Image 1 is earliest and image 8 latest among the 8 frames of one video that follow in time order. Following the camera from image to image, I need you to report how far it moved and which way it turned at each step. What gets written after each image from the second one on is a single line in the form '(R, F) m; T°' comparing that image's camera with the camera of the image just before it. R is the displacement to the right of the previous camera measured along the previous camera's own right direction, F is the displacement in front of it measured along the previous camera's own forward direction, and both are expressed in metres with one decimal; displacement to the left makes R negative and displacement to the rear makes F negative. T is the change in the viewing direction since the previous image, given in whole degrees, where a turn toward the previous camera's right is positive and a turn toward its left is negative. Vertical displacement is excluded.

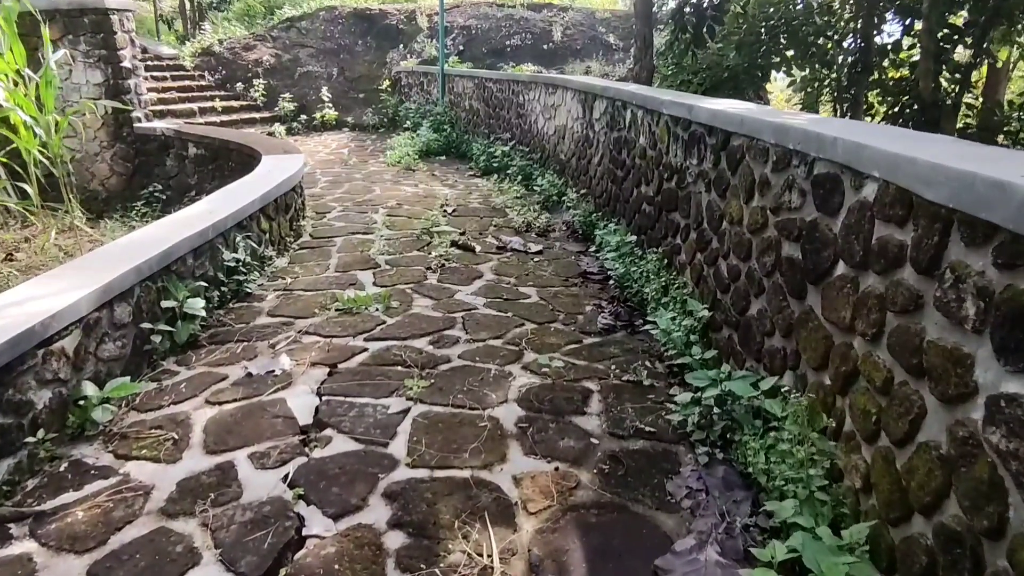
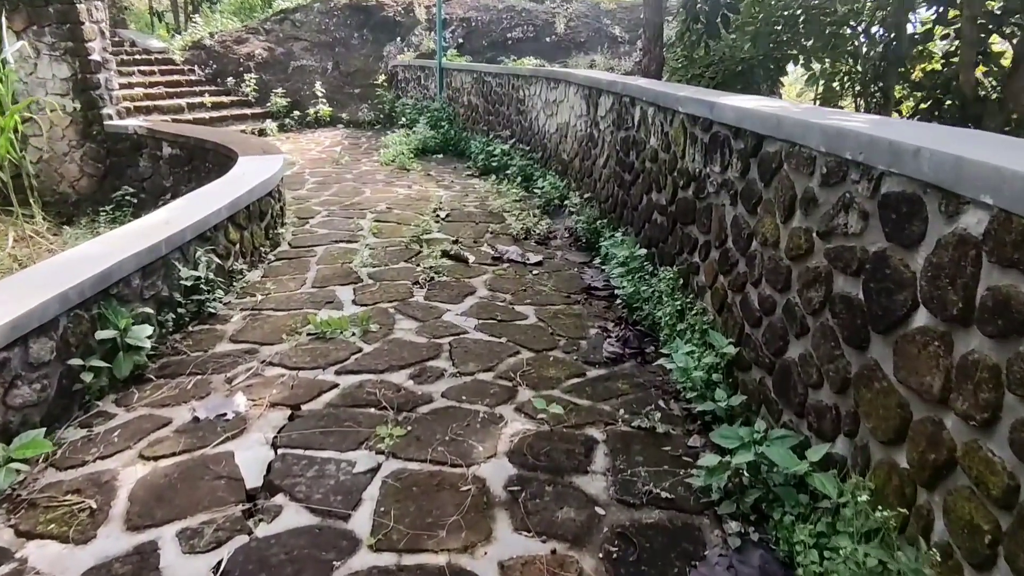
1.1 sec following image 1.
(0.0, +0.4) m; 0°
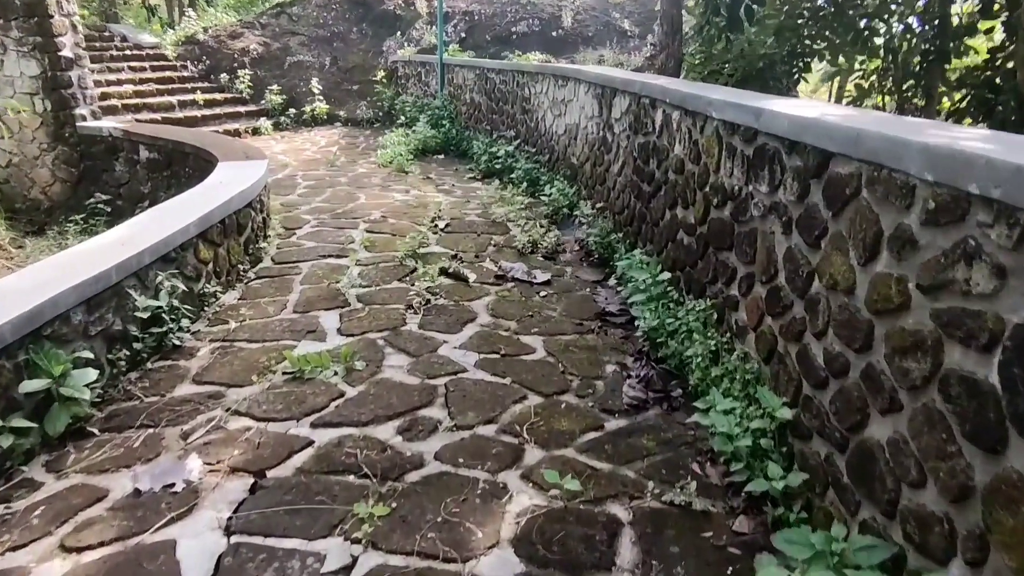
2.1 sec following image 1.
(0.0, +0.4) m; 0°
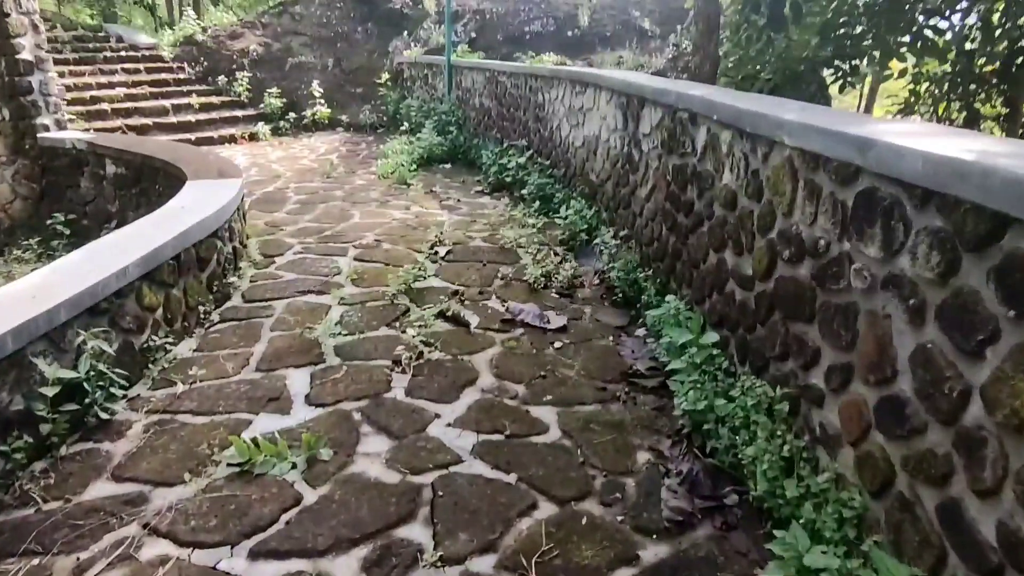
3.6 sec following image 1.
(0.0, +0.6) m; -1°
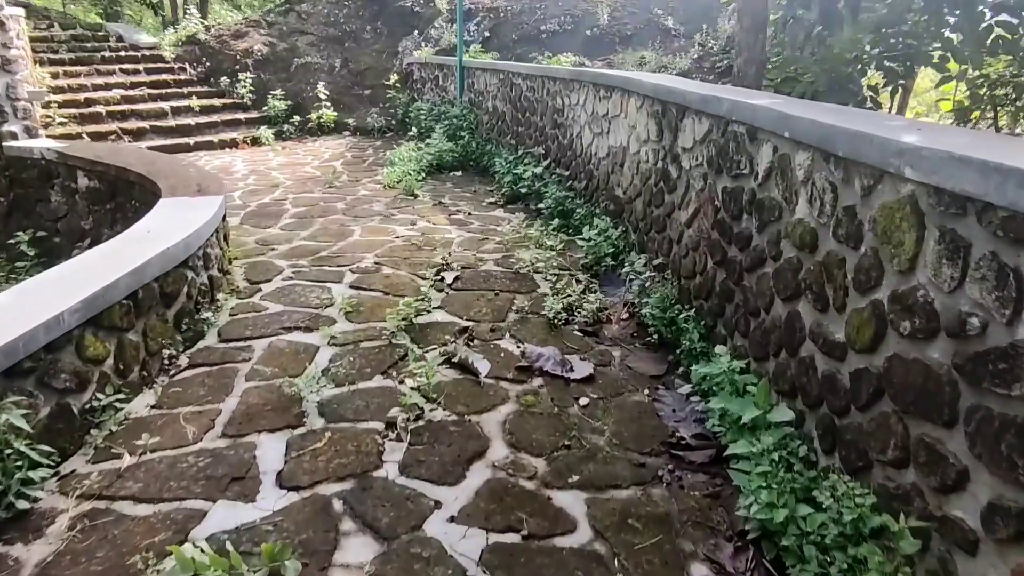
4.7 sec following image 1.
(0.0, +0.5) m; -1°
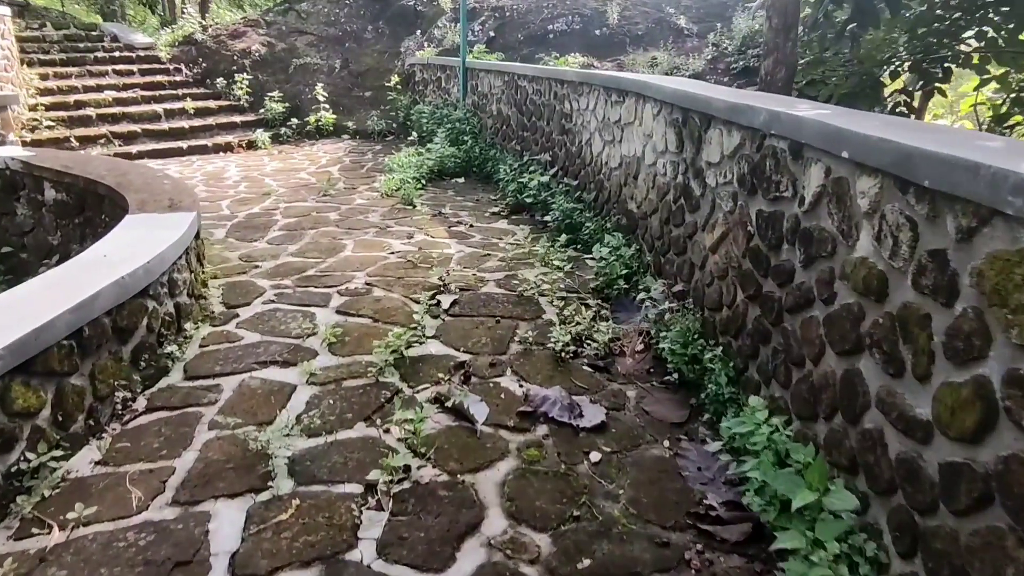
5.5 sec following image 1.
(0.0, +0.4) m; -1°
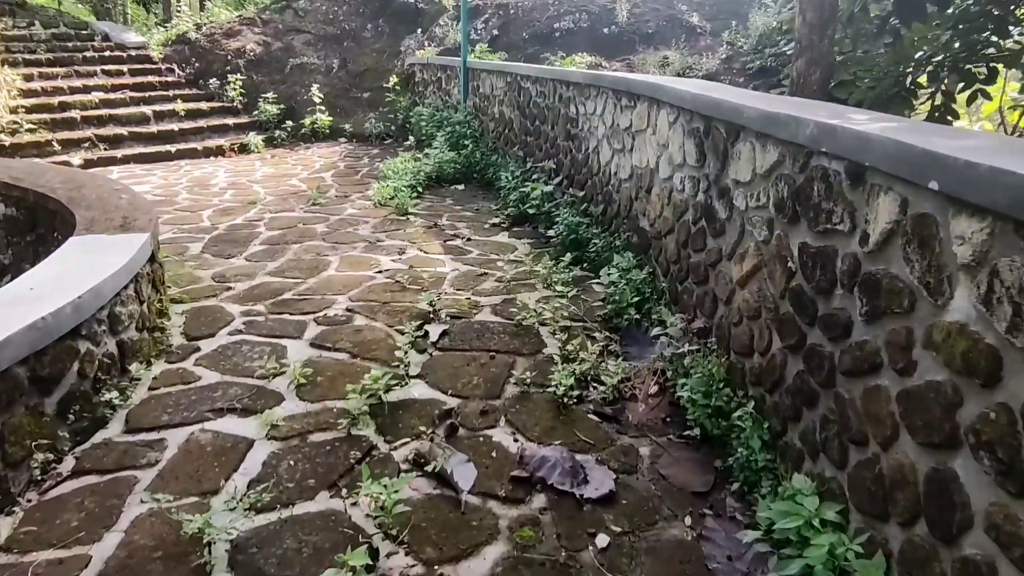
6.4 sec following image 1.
(0.0, +0.4) m; -1°
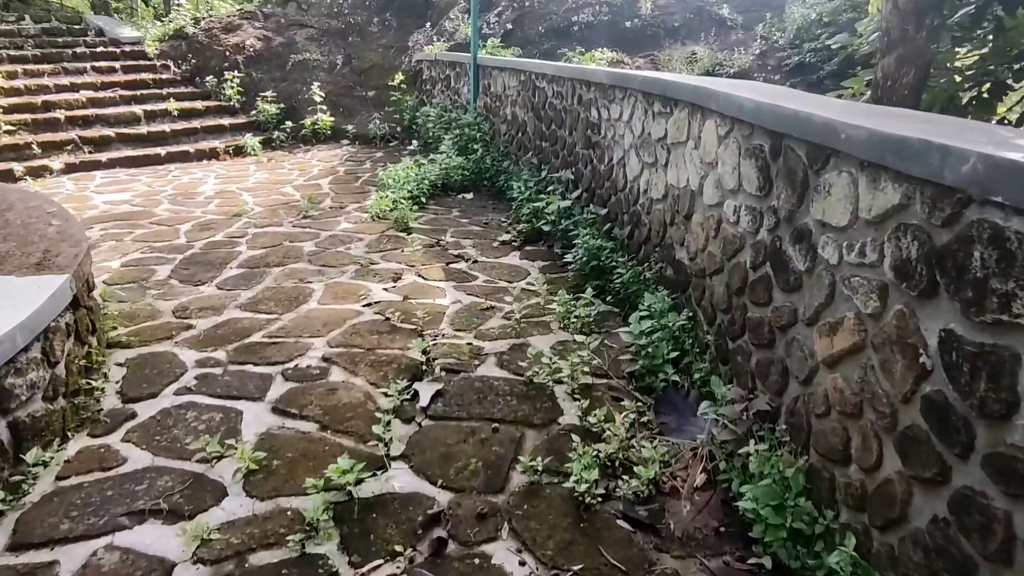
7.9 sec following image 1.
(0.0, +0.6) m; -1°
